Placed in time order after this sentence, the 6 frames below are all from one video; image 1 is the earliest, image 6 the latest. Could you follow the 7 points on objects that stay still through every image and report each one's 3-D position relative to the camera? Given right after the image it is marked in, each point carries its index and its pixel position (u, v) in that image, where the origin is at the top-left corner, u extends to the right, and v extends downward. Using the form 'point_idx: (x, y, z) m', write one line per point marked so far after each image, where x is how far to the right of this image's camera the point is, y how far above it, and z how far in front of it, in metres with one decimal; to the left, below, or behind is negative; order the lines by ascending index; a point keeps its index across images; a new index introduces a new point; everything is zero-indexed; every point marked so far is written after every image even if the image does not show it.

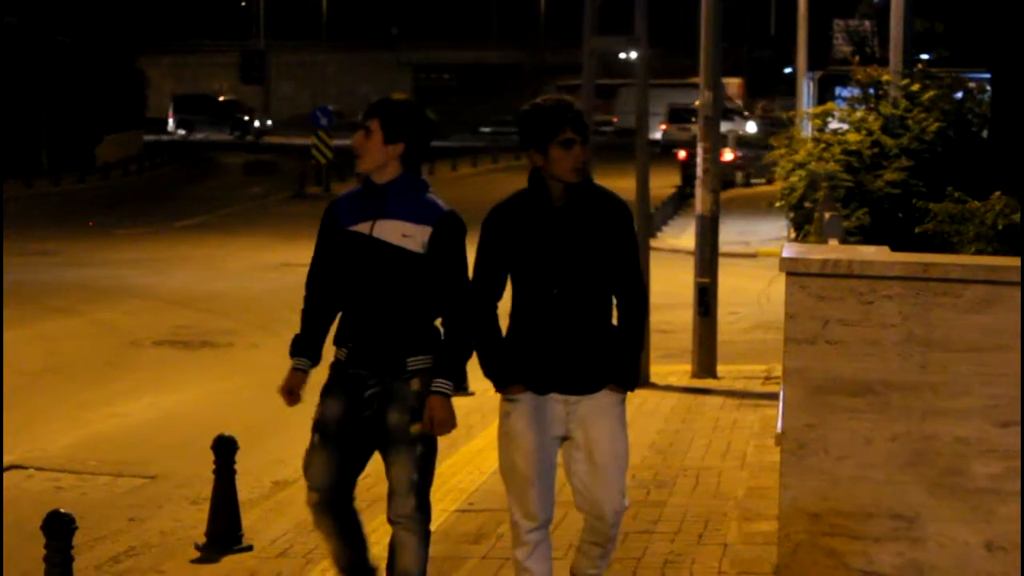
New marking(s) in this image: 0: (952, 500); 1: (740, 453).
0: (+1.6, -0.7, +5.1) m
1: (+1.2, -0.9, +8.8) m
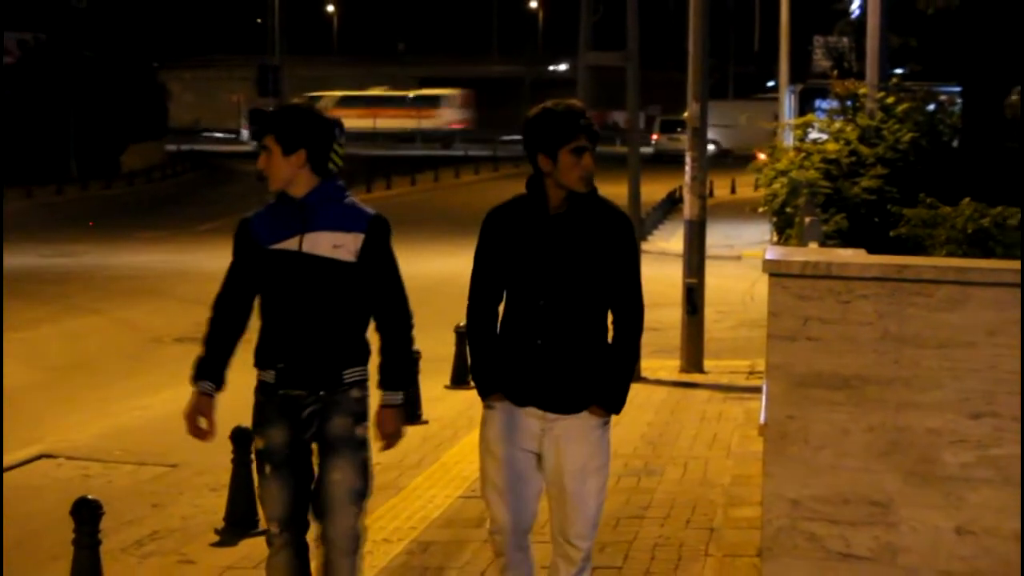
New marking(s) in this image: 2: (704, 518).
0: (+1.5, -0.7, +5.4) m
1: (+1.3, -0.9, +9.1) m
2: (+0.9, -1.1, +7.0) m
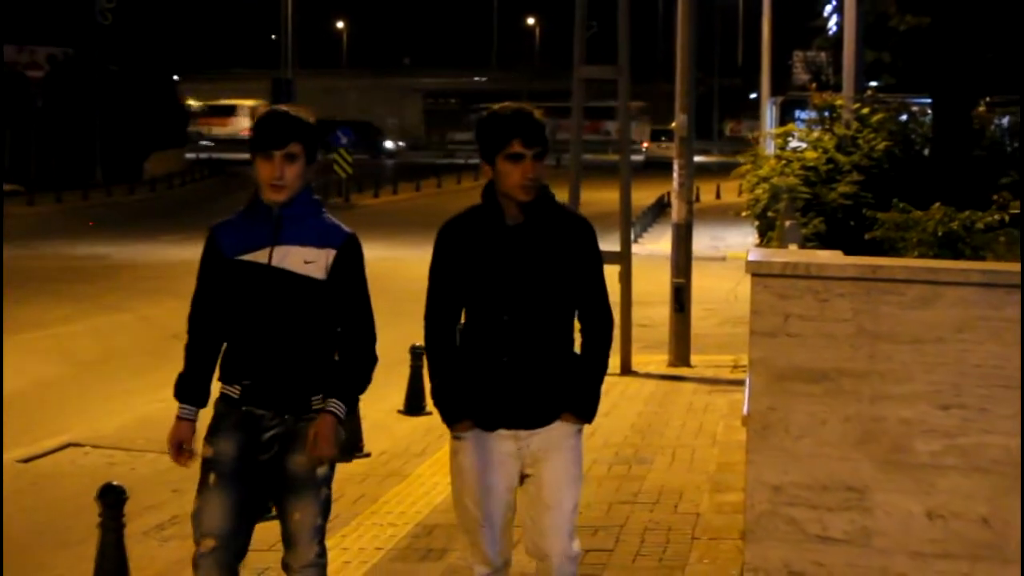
0: (+1.5, -0.7, +5.8) m
1: (+1.3, -0.9, +9.5) m
2: (+0.9, -1.1, +7.4) m
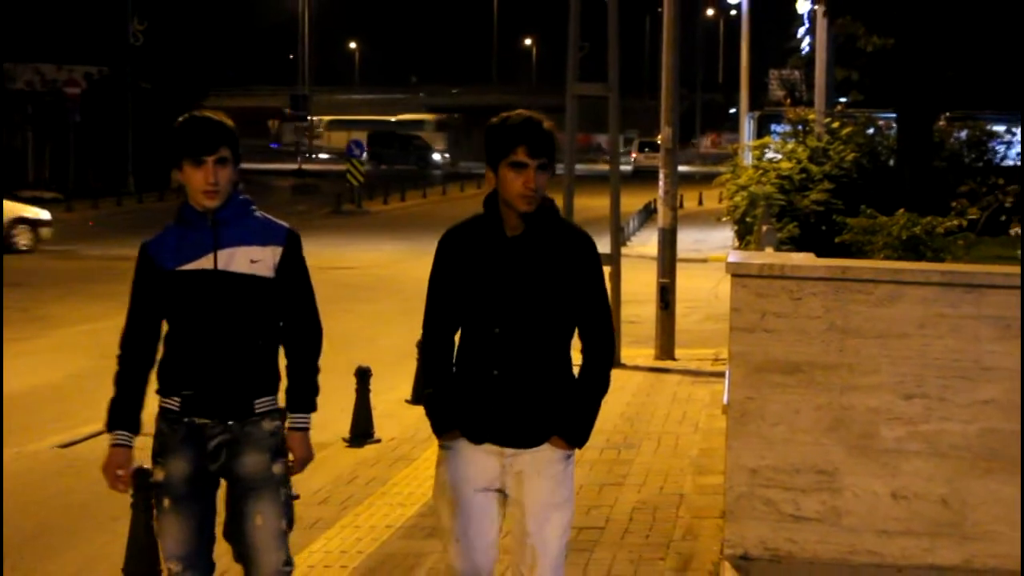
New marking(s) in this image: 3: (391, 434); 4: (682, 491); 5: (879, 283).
0: (+1.5, -0.7, +6.3) m
1: (+1.3, -0.9, +10.0) m
2: (+0.9, -1.1, +7.9) m
3: (-0.9, -1.1, +10.5) m
4: (+0.9, -1.1, +7.8) m
5: (+1.6, 0.0, +6.2) m
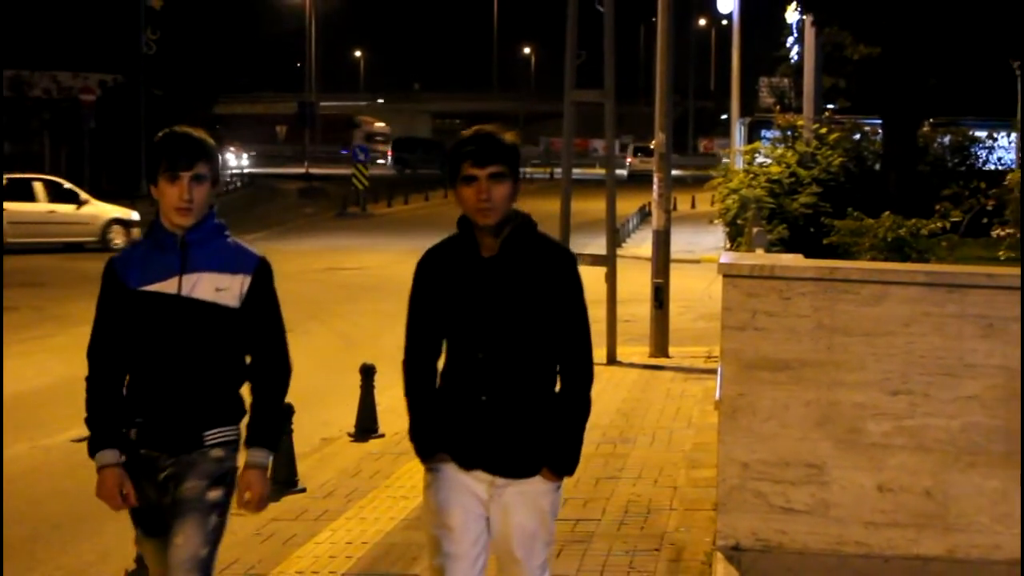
0: (+1.5, -0.7, +6.5) m
1: (+1.3, -0.9, +10.2) m
2: (+0.9, -1.1, +8.1) m
3: (-0.9, -1.1, +10.7) m
4: (+0.9, -1.1, +8.0) m
5: (+1.6, 0.0, +6.4) m
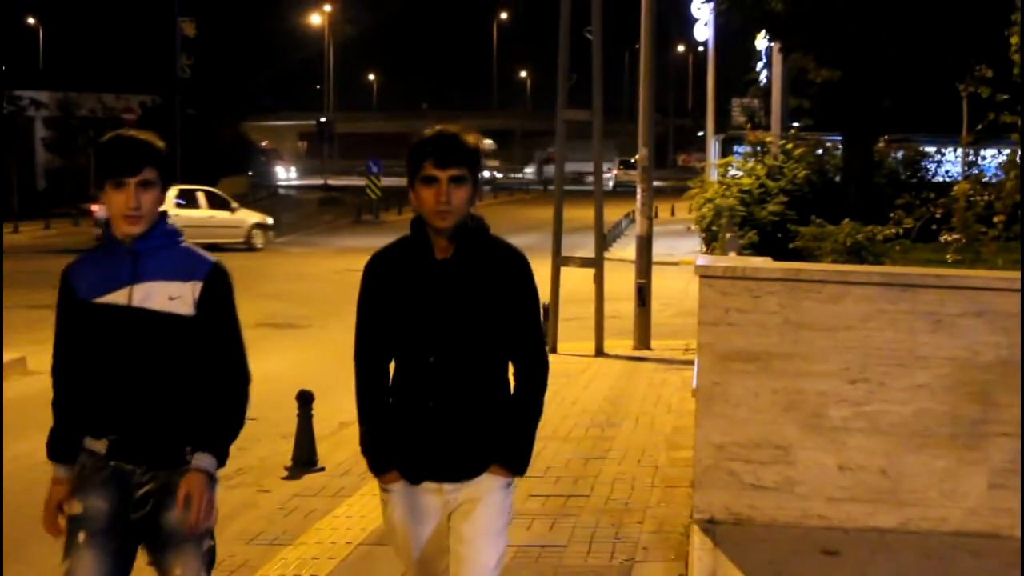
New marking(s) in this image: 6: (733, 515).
0: (+1.5, -0.7, +7.3) m
1: (+1.2, -0.9, +11.0) m
2: (+0.9, -1.1, +8.9) m
3: (-0.9, -1.0, +11.4) m
4: (+0.9, -1.1, +8.7) m
5: (+1.6, 0.0, +7.2) m
6: (+1.1, -1.2, +7.4) m
